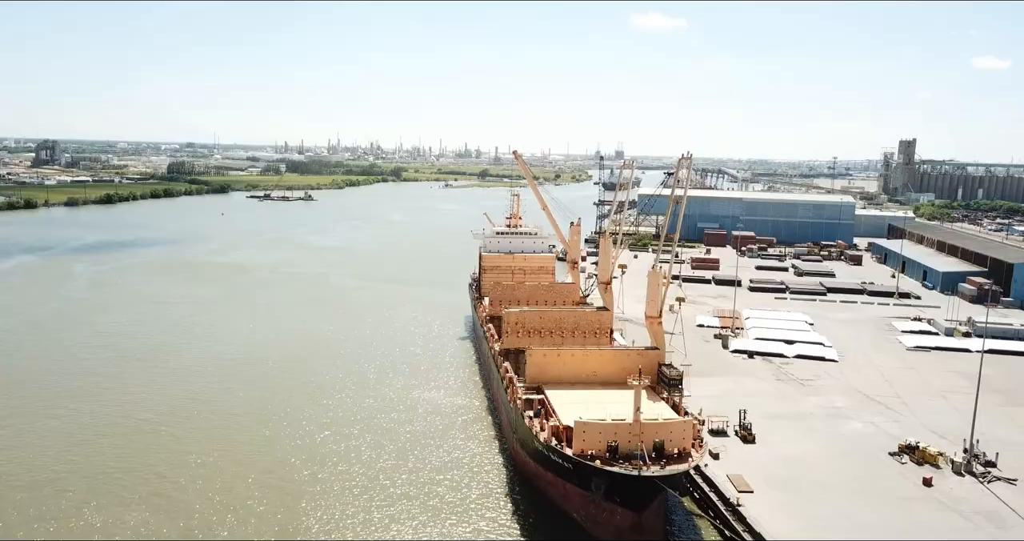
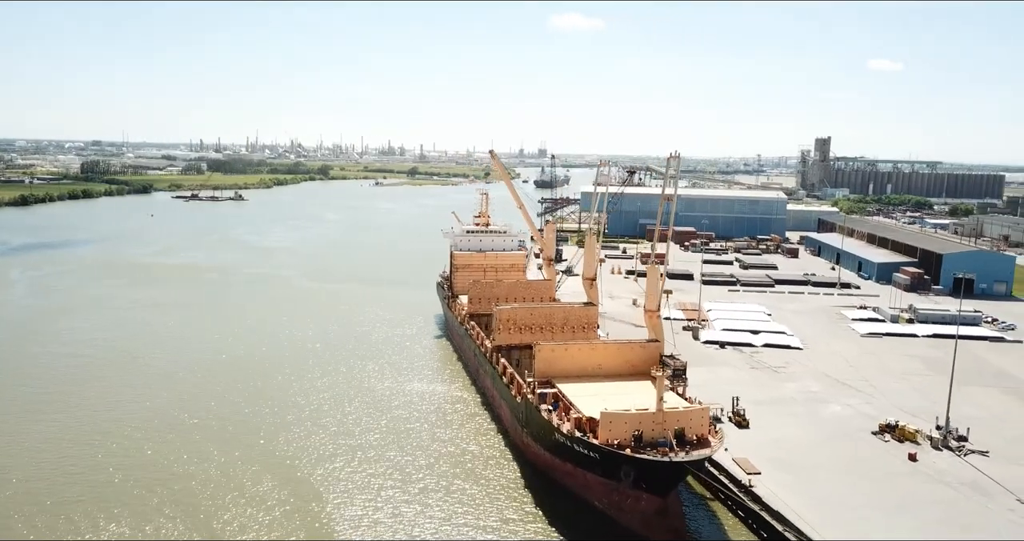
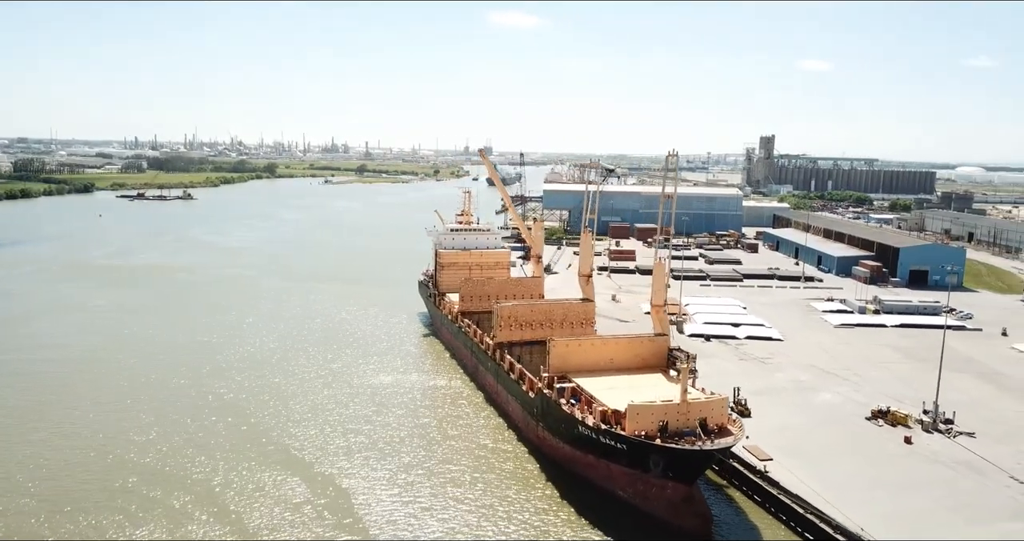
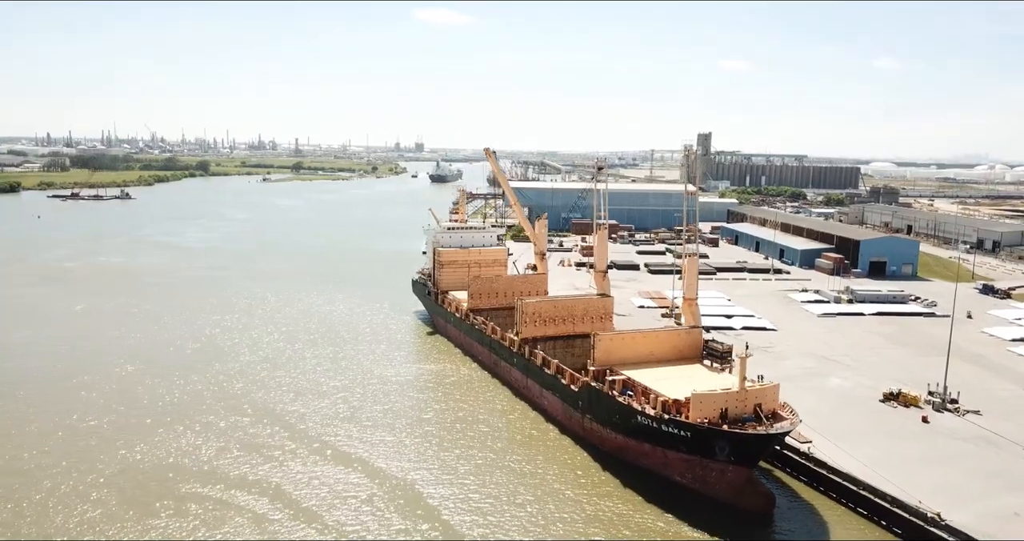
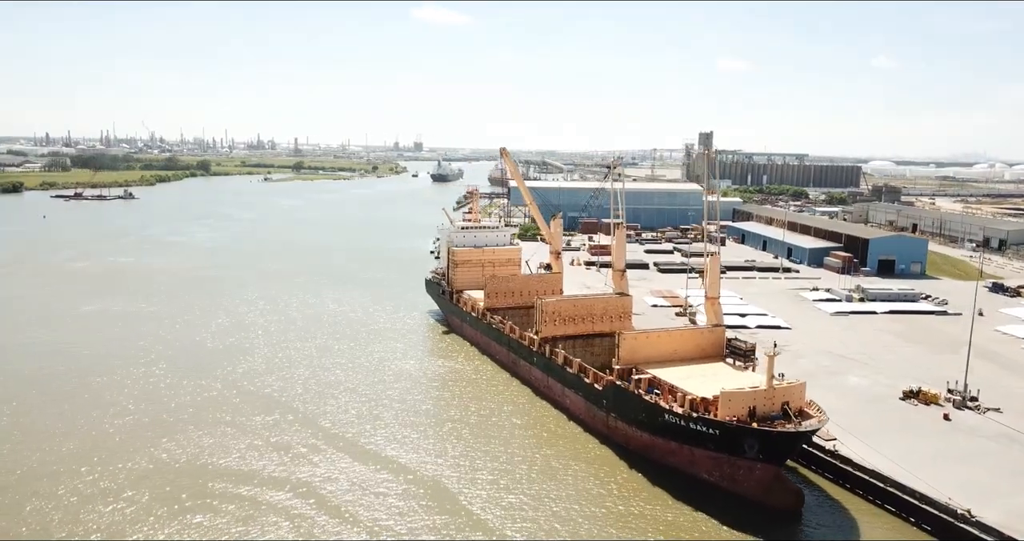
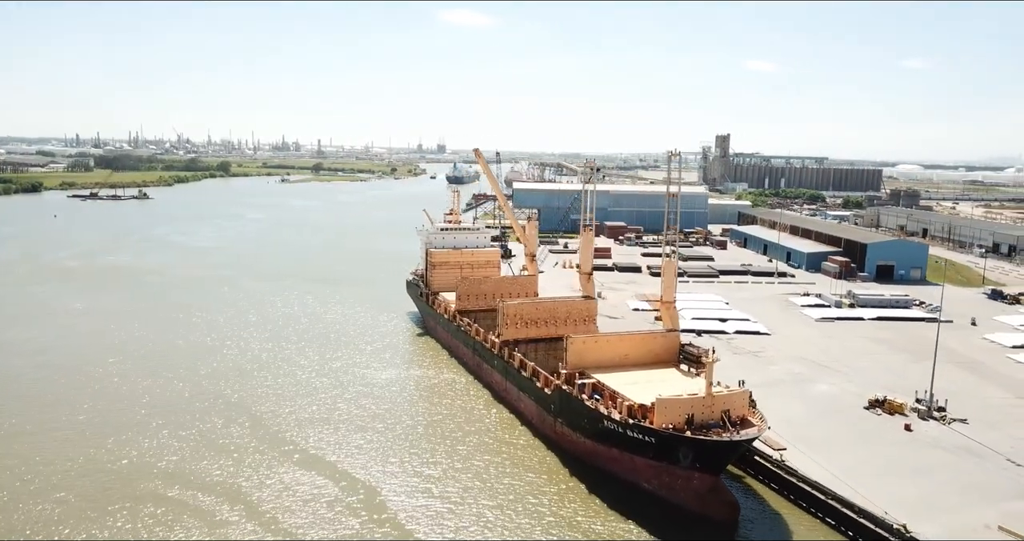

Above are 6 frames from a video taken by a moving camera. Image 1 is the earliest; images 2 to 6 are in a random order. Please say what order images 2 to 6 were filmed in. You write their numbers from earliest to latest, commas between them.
2, 3, 6, 4, 5
